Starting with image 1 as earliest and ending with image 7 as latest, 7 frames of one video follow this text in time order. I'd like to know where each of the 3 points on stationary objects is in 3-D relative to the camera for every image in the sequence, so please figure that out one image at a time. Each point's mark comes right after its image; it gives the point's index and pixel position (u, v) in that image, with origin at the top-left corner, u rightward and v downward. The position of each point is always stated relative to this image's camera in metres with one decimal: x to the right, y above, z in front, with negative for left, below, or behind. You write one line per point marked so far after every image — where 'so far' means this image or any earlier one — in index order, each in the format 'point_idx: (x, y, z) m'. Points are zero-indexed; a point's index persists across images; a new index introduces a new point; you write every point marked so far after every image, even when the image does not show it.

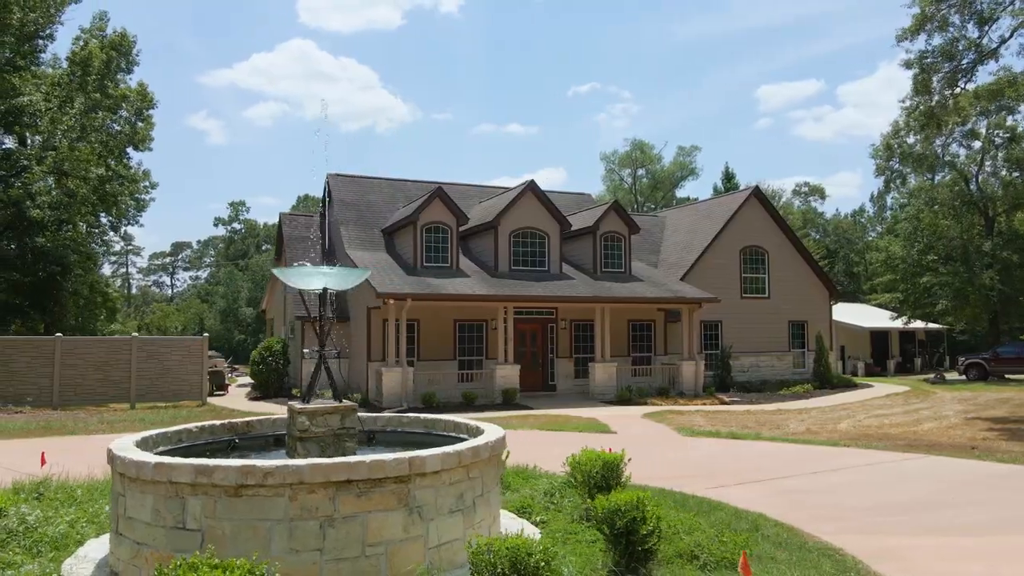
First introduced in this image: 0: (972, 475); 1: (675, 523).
0: (+6.0, -2.5, +9.8) m
1: (+1.1, -1.7, +5.5) m
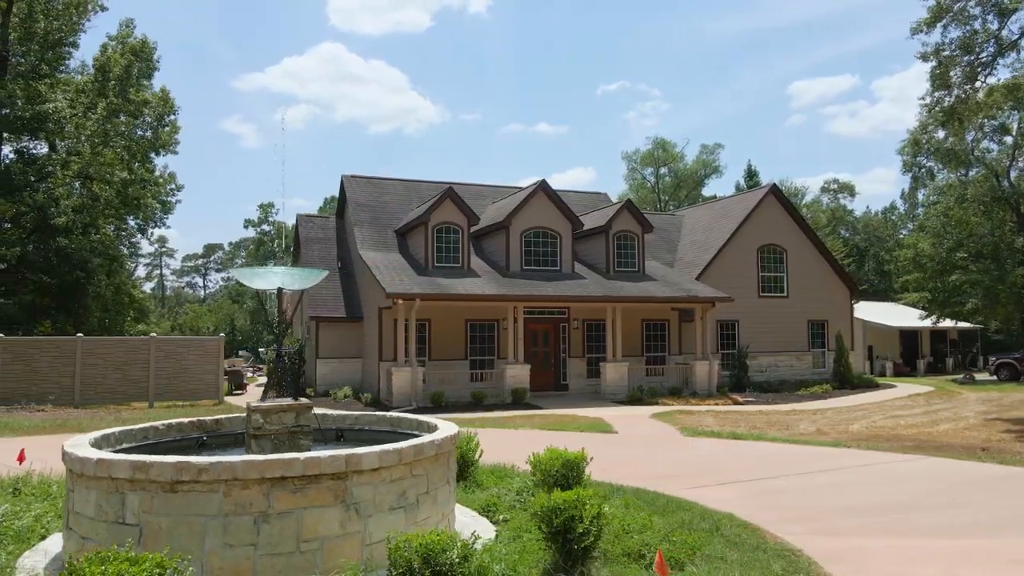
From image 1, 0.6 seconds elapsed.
0: (+5.9, -2.4, +9.6) m
1: (+0.8, -1.7, +5.5) m
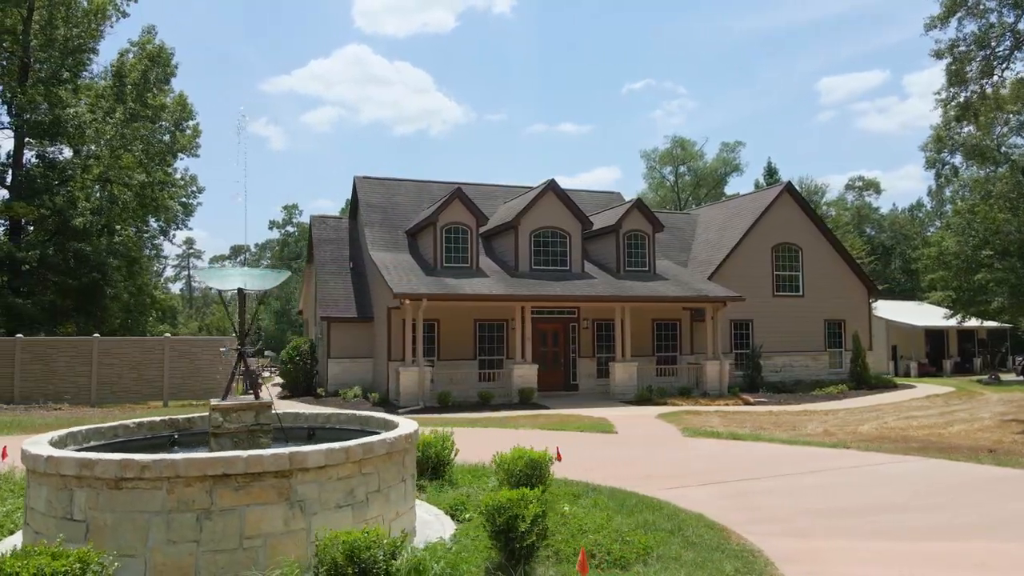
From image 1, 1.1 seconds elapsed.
0: (+5.7, -2.4, +9.5) m
1: (+0.5, -1.7, +5.5) m
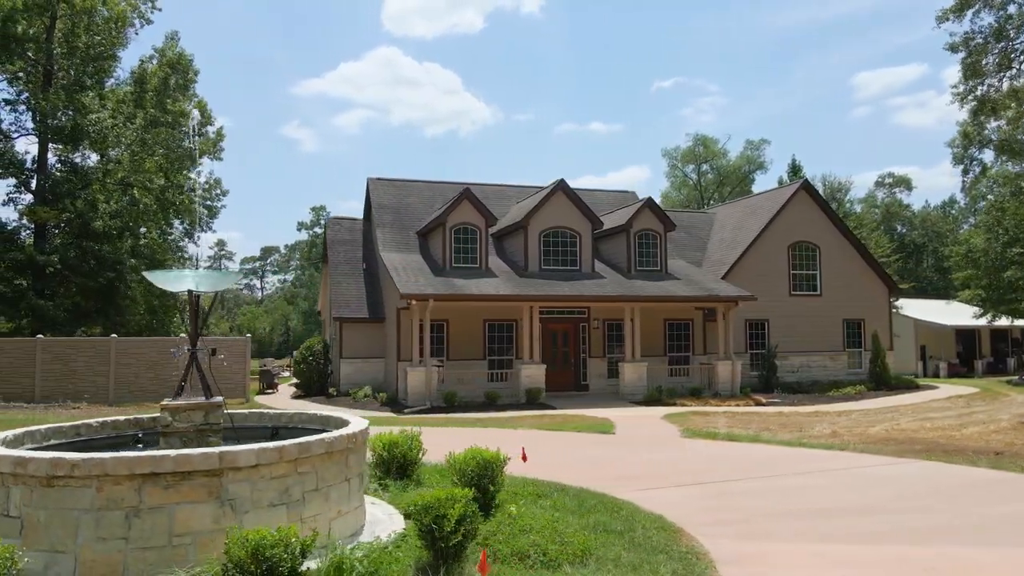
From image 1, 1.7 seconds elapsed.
0: (+5.4, -2.4, +9.2) m
1: (+0.1, -1.7, +5.5) m
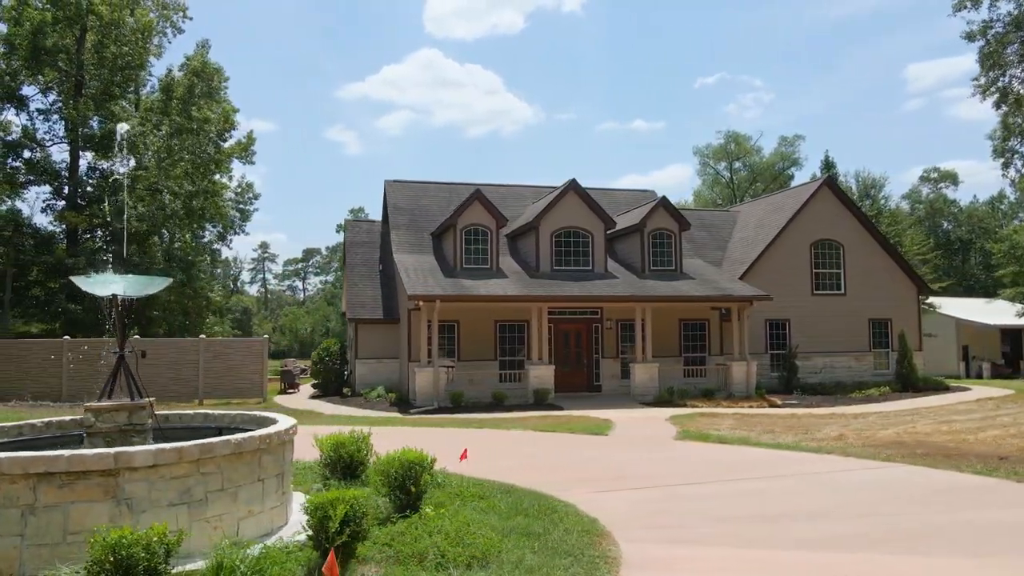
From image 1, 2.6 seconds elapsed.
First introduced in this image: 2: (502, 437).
0: (+5.0, -2.4, +9.0) m
1: (-0.5, -1.7, +5.5) m
2: (-0.2, -2.9, +14.5) m
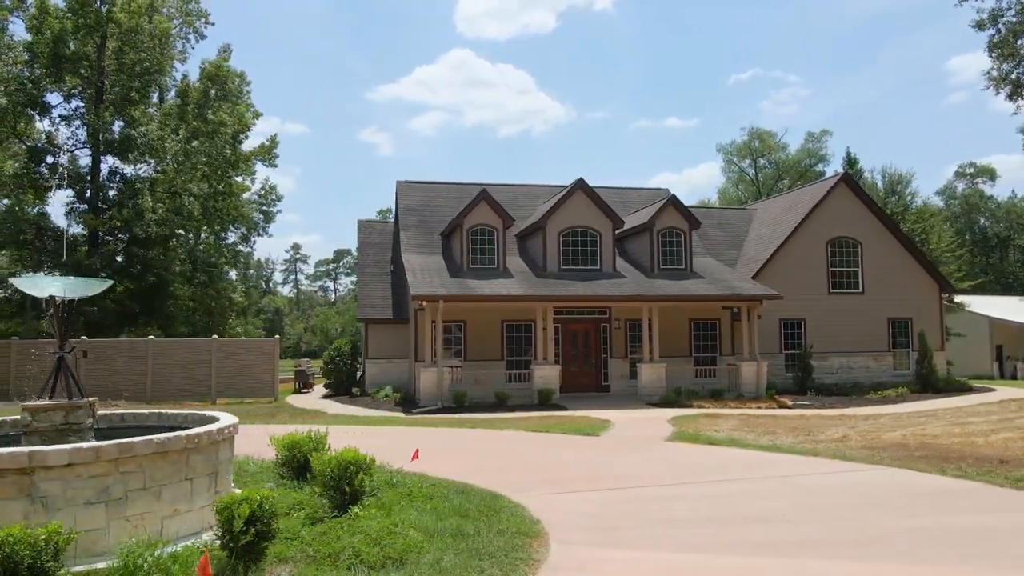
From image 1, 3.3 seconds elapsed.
0: (+4.6, -2.4, +8.7) m
1: (-1.1, -1.7, +5.5) m
2: (-0.4, -2.9, +14.5) m
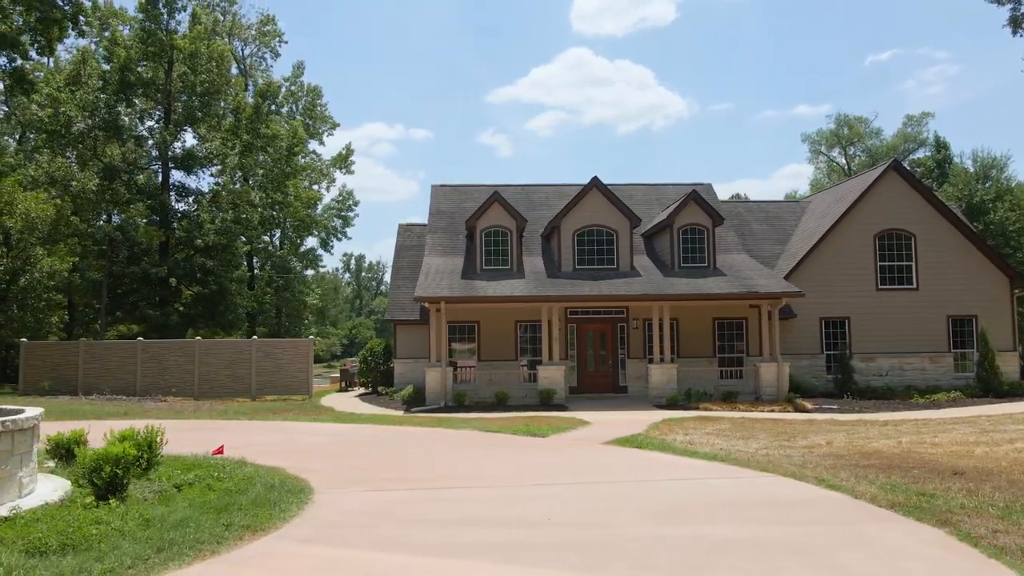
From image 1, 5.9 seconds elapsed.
0: (+2.8, -2.4, +8.3) m
1: (-3.3, -1.8, +6.0) m
2: (-1.2, -3.0, +14.8) m
